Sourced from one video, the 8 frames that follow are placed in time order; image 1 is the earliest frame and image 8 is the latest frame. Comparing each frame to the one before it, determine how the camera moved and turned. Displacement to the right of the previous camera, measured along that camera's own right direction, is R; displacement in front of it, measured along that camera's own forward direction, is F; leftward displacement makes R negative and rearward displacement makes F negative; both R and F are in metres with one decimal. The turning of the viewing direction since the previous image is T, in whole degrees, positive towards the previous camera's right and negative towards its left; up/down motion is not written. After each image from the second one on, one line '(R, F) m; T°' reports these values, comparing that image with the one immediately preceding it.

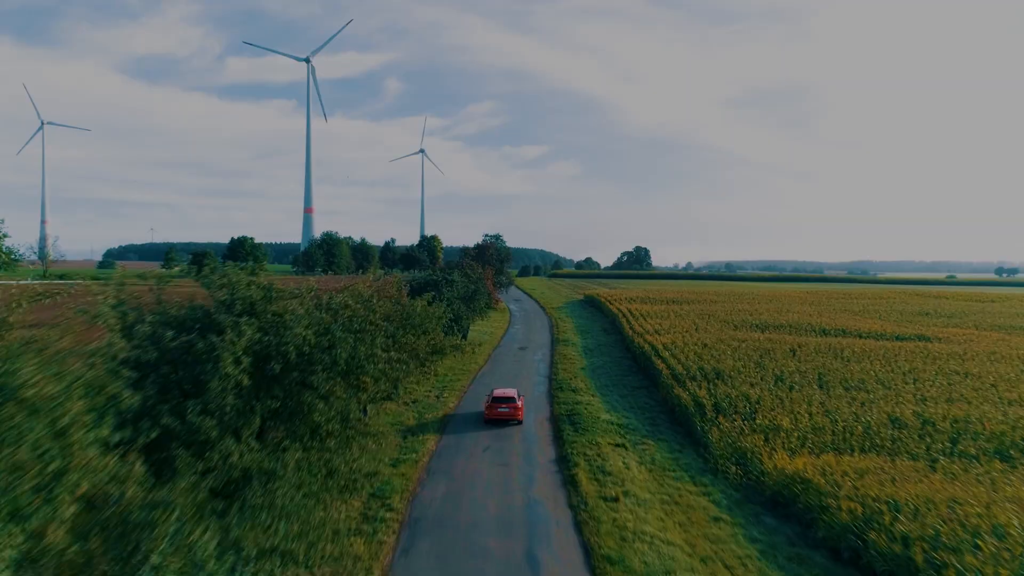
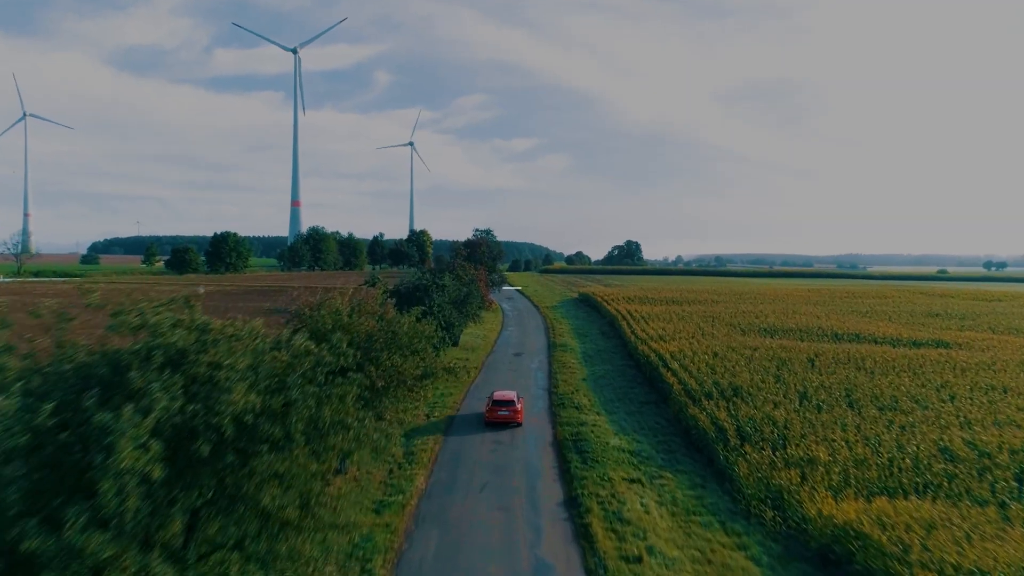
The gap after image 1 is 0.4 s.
(-0.2, +2.2) m; +1°
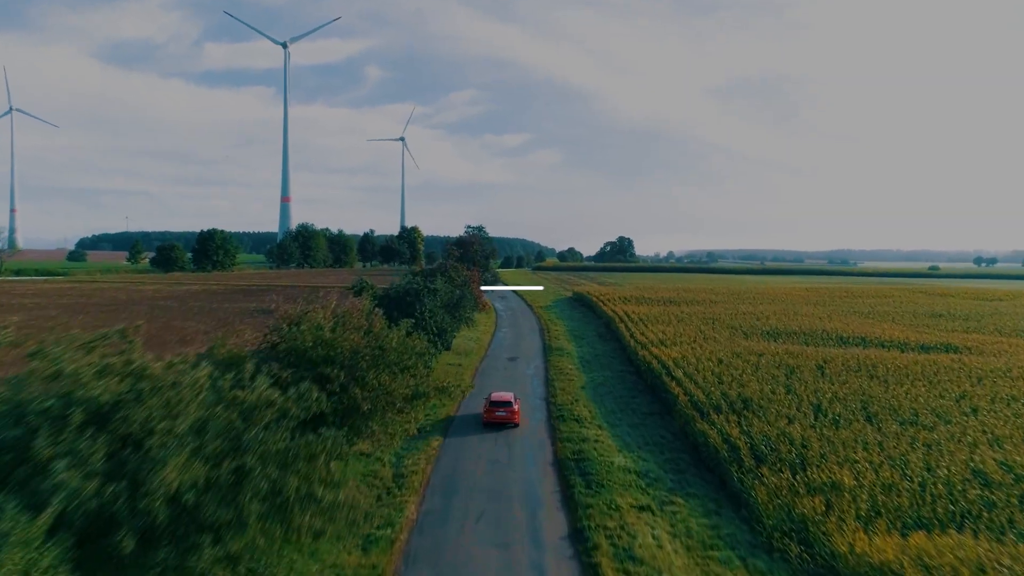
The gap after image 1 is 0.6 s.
(-0.1, +1.3) m; +1°
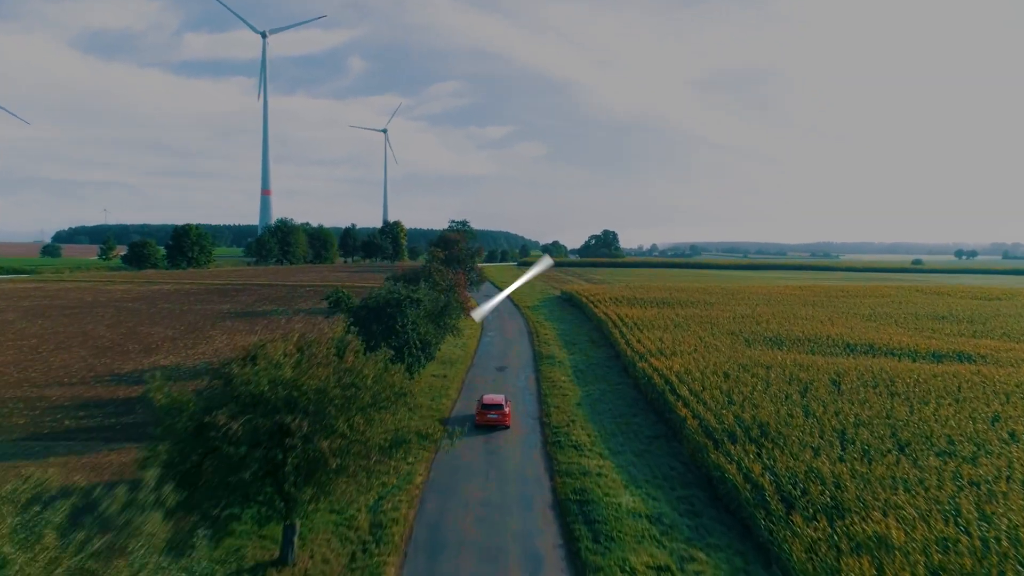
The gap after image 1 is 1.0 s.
(-0.2, +2.1) m; +1°
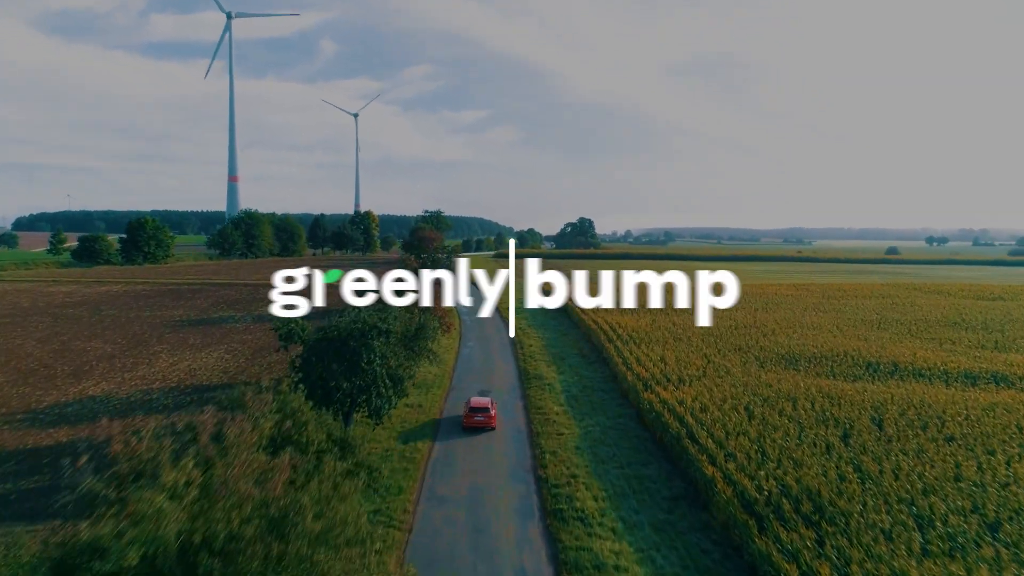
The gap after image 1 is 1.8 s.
(-0.4, +3.8) m; +2°
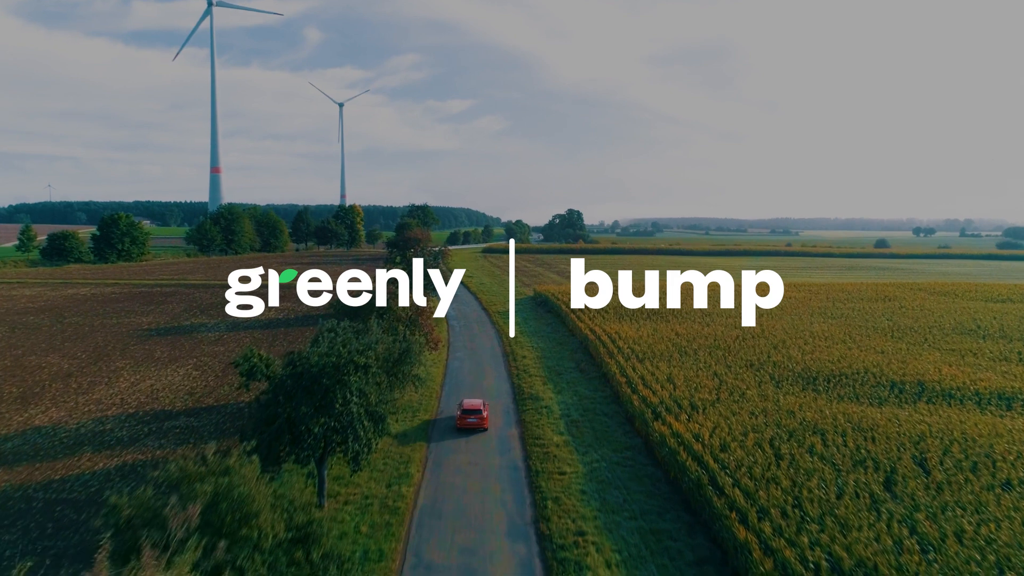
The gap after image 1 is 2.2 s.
(-0.2, +2.6) m; +1°
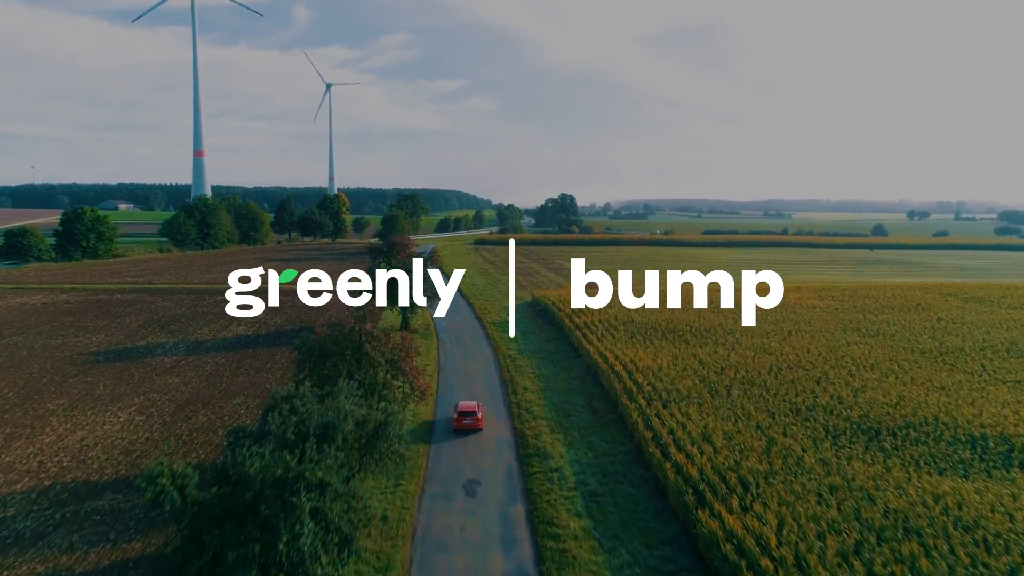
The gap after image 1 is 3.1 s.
(-0.4, +4.8) m; +1°
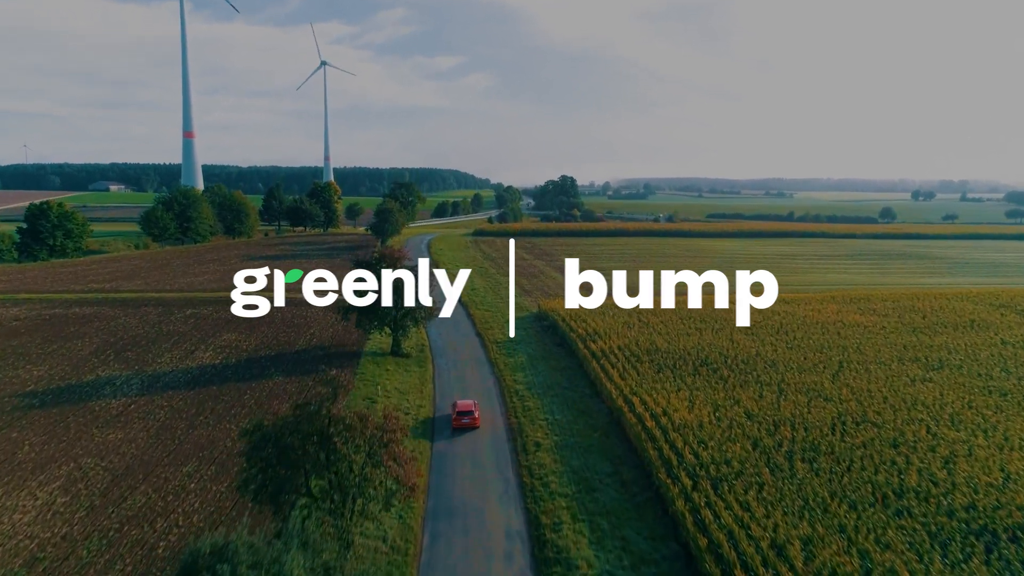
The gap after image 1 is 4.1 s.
(-0.4, +5.3) m; 0°
